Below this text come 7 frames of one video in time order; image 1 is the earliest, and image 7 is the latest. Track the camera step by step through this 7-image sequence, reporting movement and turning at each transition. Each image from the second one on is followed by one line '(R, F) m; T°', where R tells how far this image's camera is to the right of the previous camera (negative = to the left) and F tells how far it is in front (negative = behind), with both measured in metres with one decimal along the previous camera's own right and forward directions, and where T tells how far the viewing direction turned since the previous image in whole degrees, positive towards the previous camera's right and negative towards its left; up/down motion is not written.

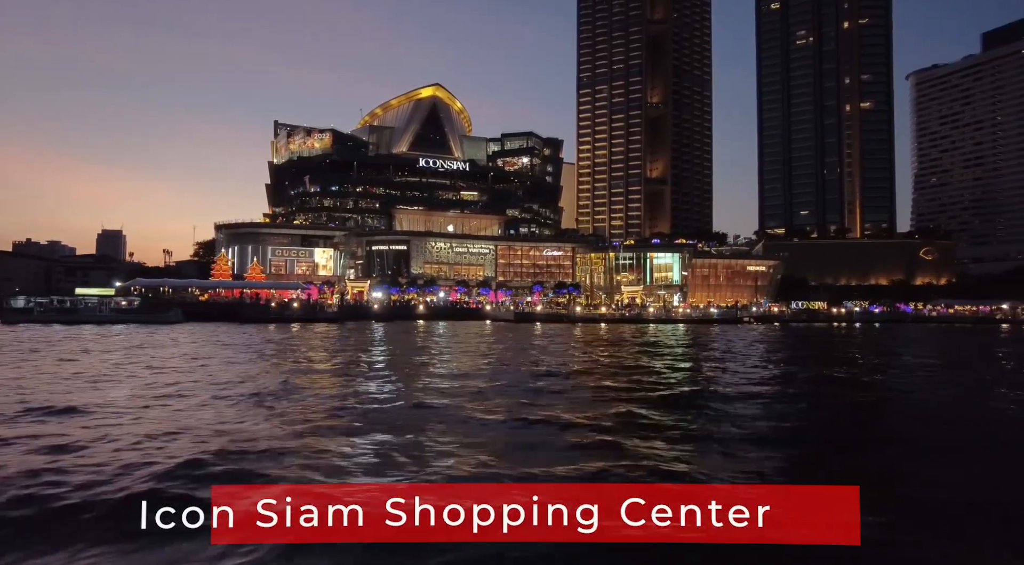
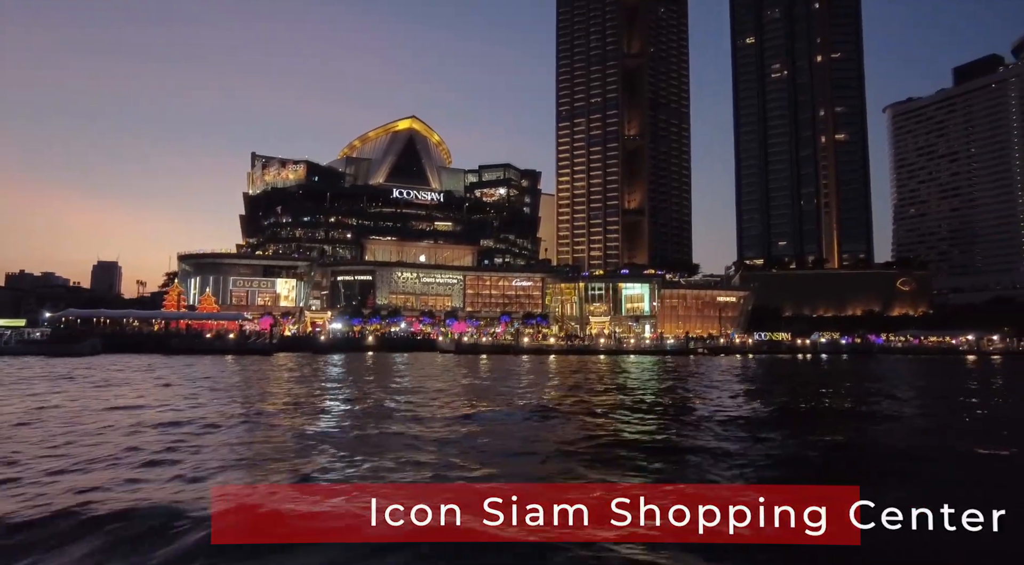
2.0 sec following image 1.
(+4.8, +0.7) m; 0°
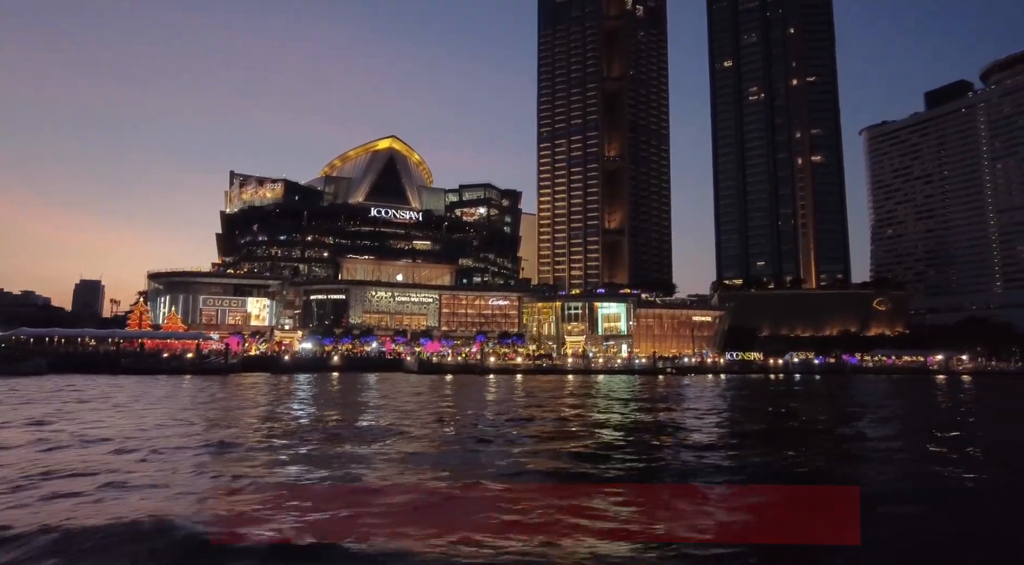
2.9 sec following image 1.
(+2.1, +0.3) m; +1°
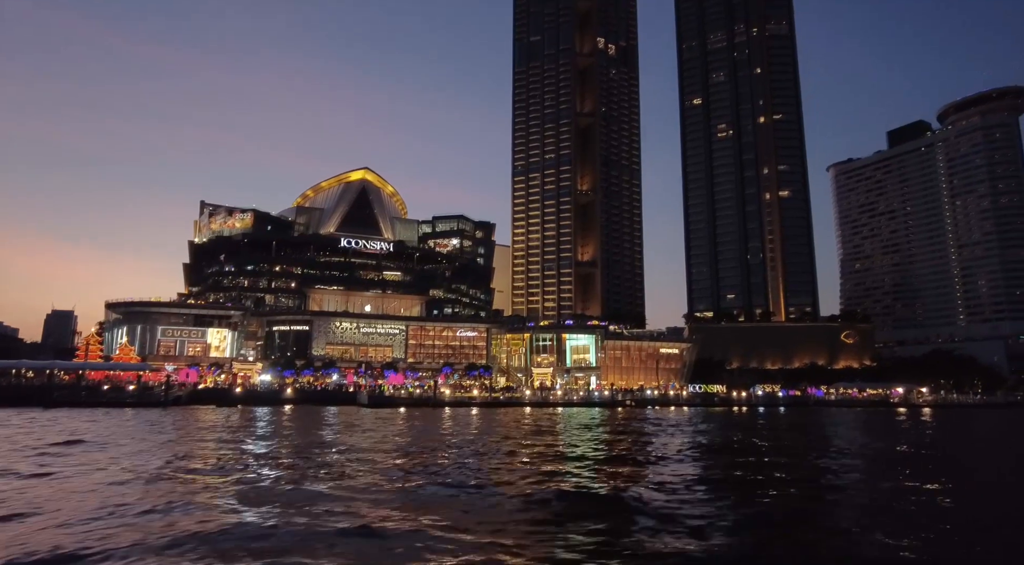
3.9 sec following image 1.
(+2.4, 0.0) m; +2°
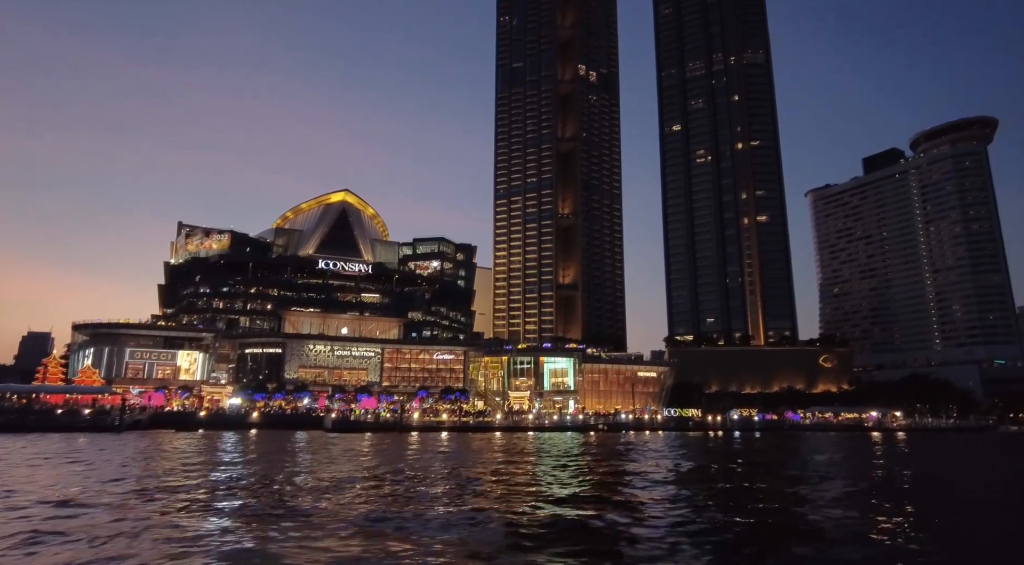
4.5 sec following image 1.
(+1.5, +0.3) m; +1°
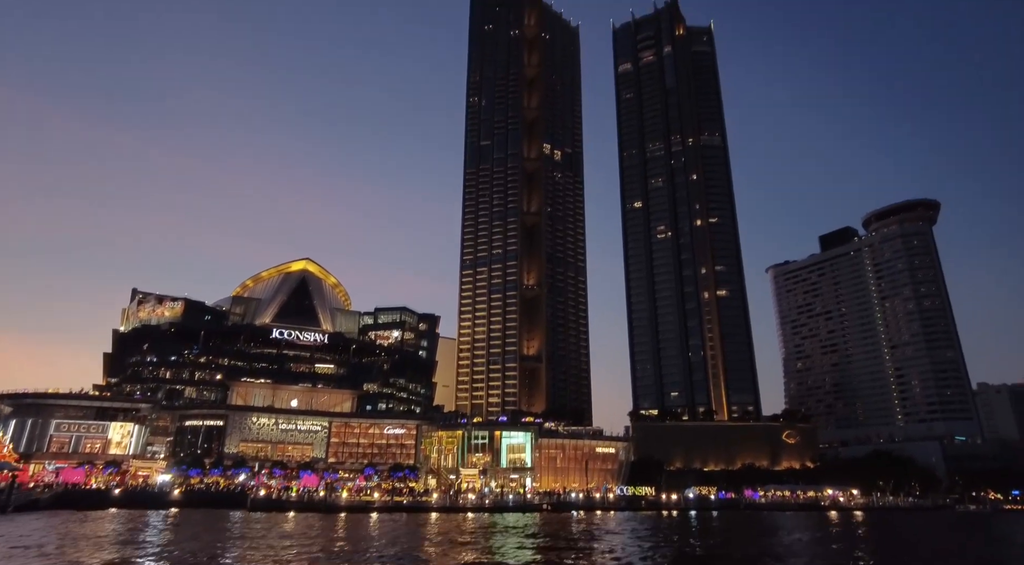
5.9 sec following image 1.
(+3.3, +0.7) m; +2°
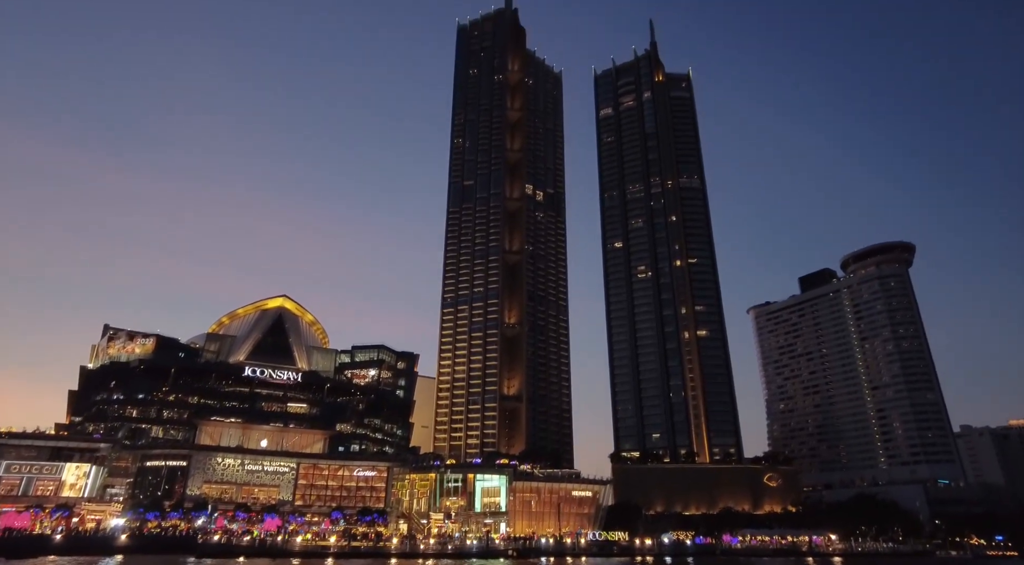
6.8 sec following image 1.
(+2.1, +0.6) m; +1°
